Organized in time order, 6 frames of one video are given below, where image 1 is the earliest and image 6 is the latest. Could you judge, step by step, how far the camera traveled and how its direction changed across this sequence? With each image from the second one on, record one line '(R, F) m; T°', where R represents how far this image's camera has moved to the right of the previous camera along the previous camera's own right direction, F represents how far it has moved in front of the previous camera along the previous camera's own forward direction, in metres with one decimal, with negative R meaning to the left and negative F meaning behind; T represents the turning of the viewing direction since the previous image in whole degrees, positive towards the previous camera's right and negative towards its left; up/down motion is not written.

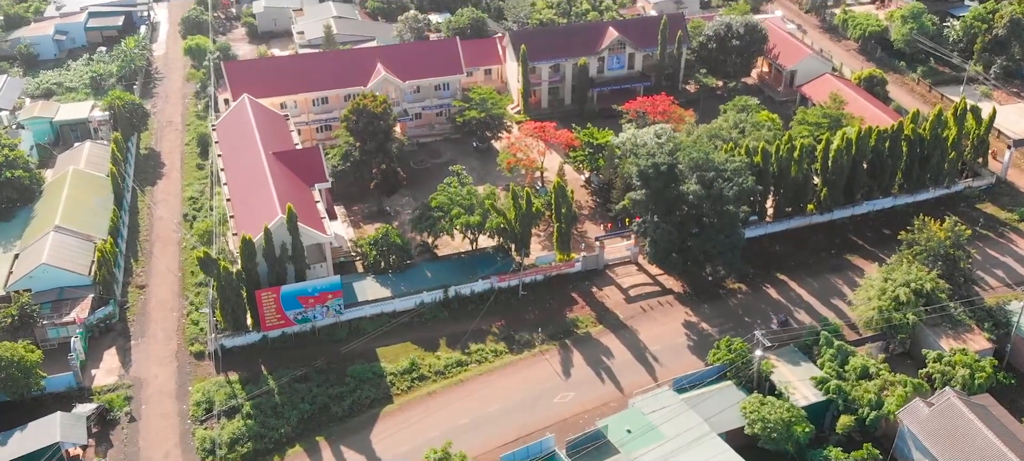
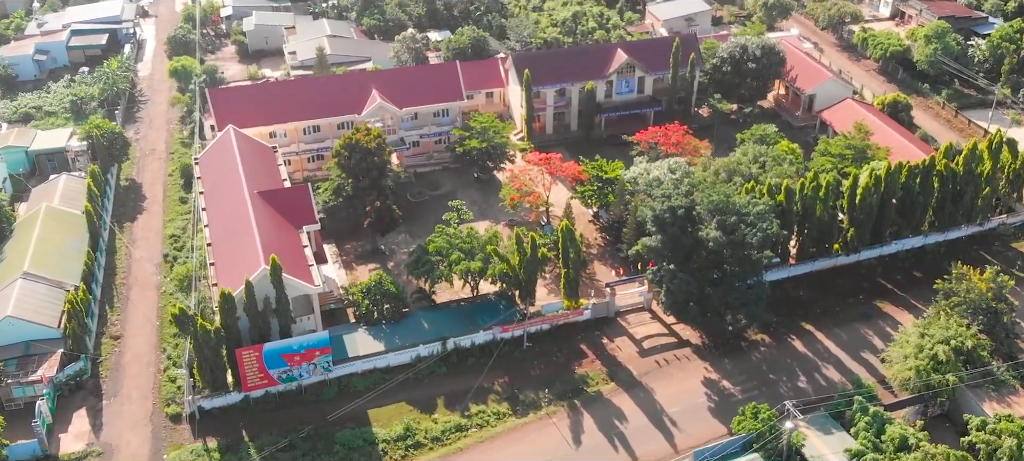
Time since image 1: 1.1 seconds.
(-0.1, +3.1) m; 0°
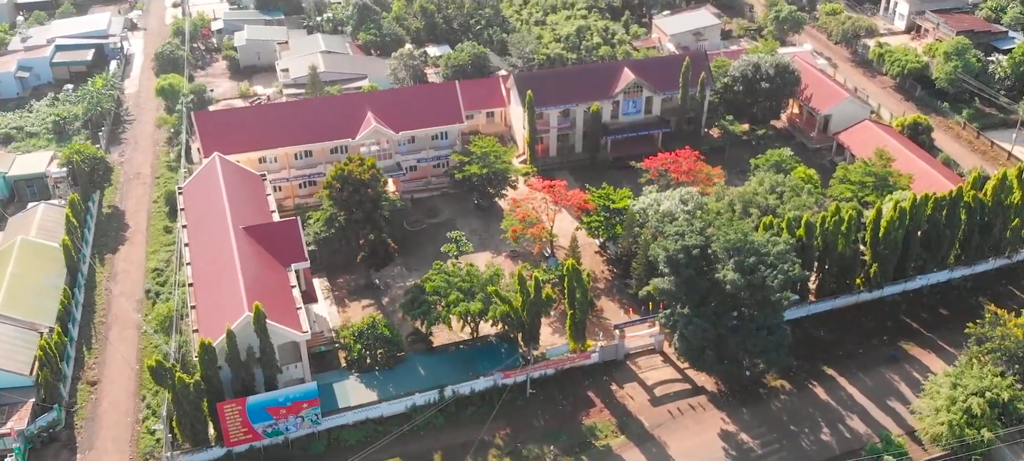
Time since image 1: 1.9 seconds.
(0.0, +2.4) m; 0°
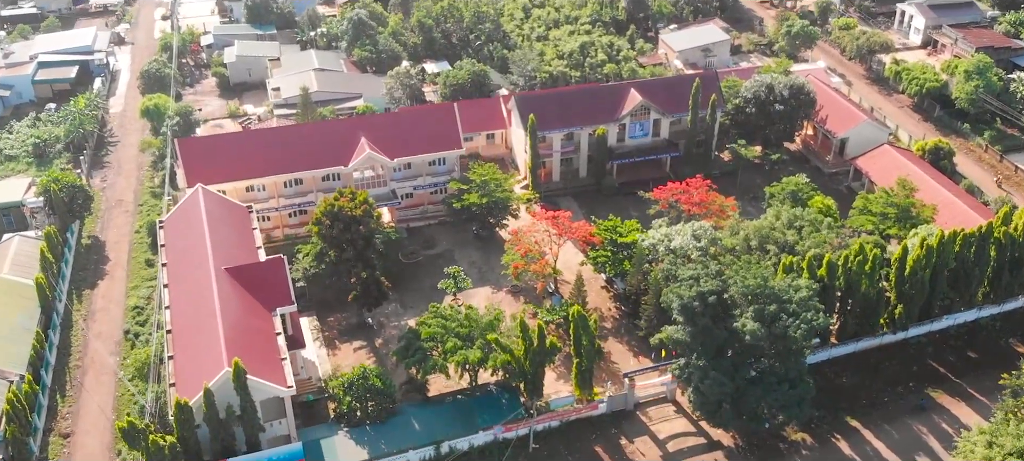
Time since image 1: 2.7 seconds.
(0.0, +2.4) m; 0°
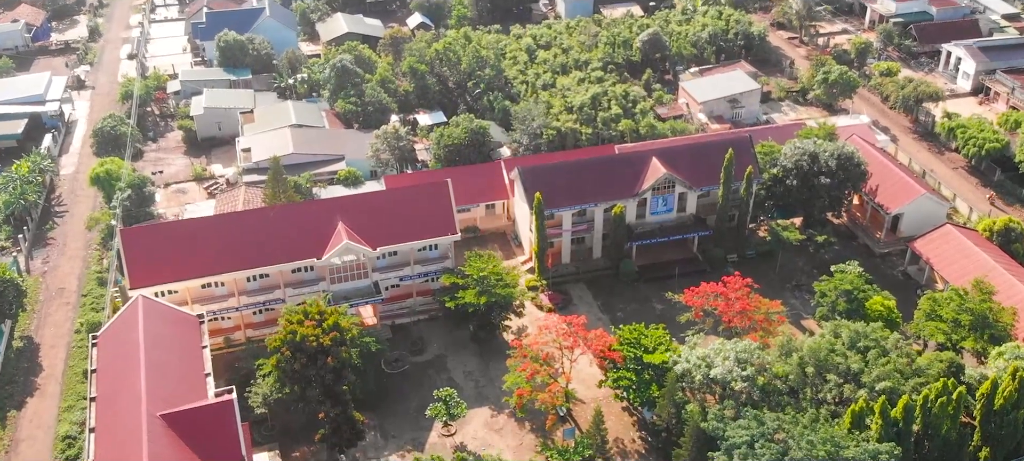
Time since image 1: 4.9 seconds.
(-0.1, +6.6) m; 0°
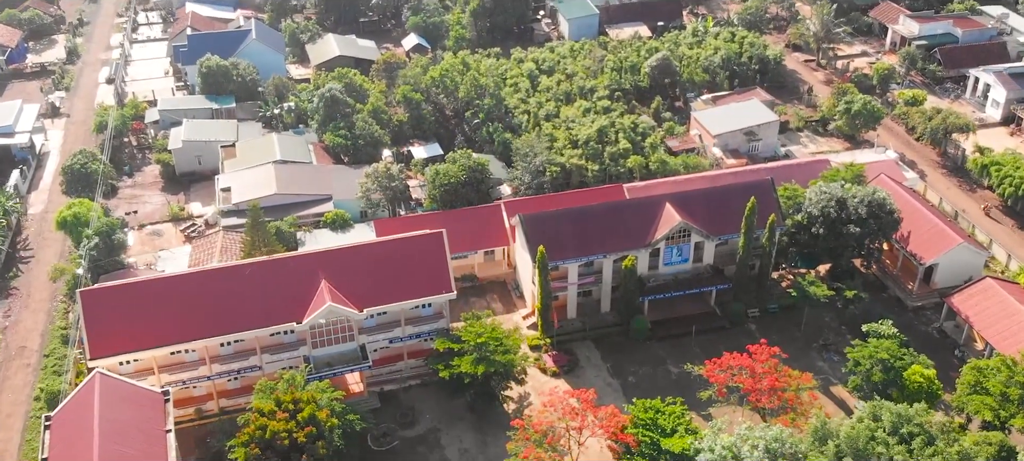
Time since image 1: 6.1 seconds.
(0.0, +3.5) m; 0°
